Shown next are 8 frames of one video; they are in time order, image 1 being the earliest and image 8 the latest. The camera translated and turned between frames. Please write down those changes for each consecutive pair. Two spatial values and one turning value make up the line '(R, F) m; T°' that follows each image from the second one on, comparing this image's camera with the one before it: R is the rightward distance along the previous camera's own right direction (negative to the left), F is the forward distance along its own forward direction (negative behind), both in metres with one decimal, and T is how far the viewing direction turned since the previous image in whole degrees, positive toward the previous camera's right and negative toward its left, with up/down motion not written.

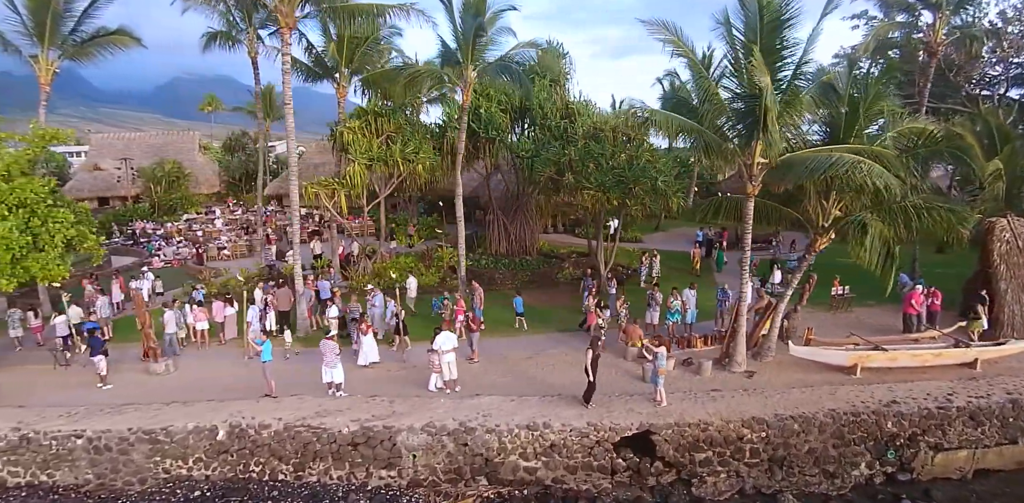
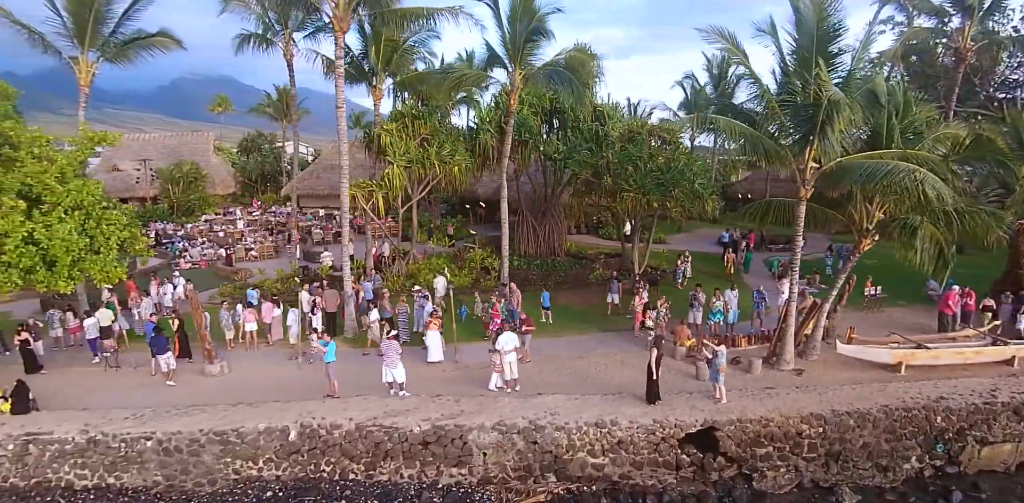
(-1.5, -0.2) m; +1°
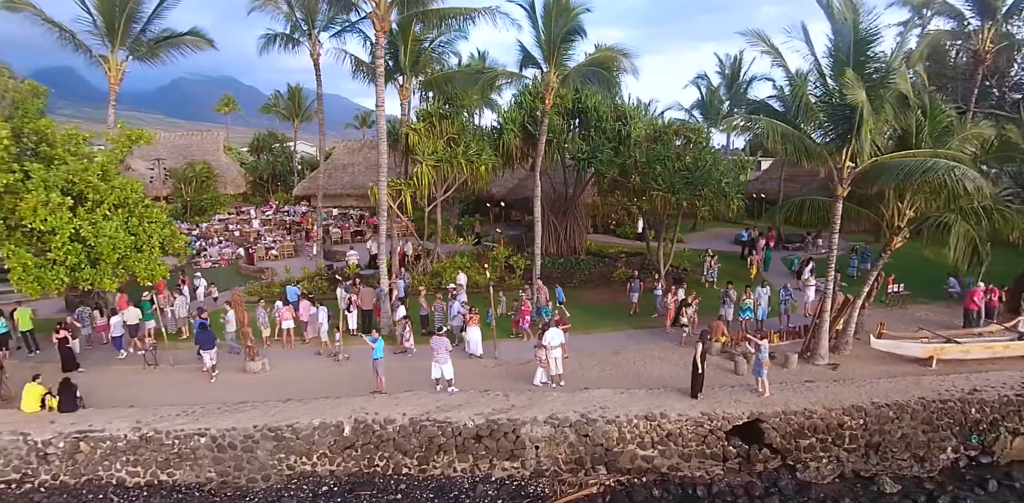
(-1.2, -0.2) m; +1°
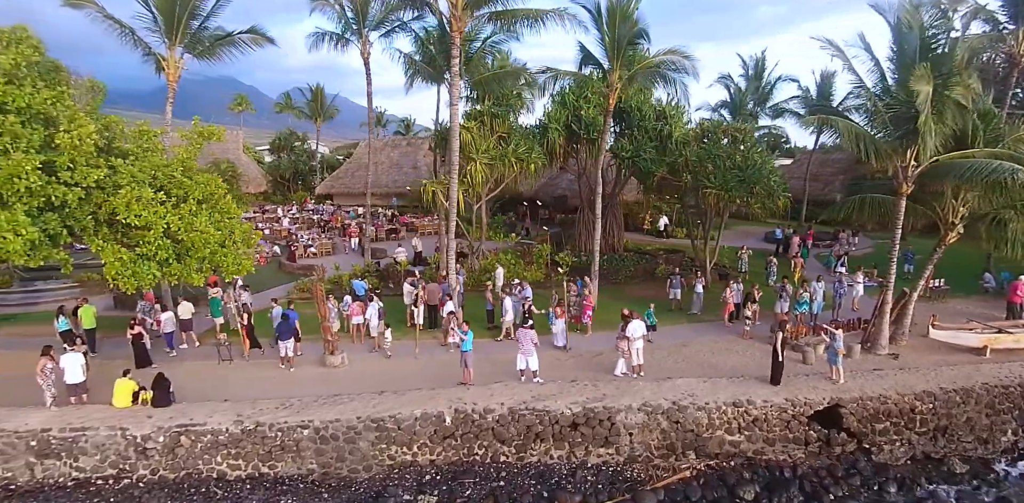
(-2.3, -0.3) m; +2°
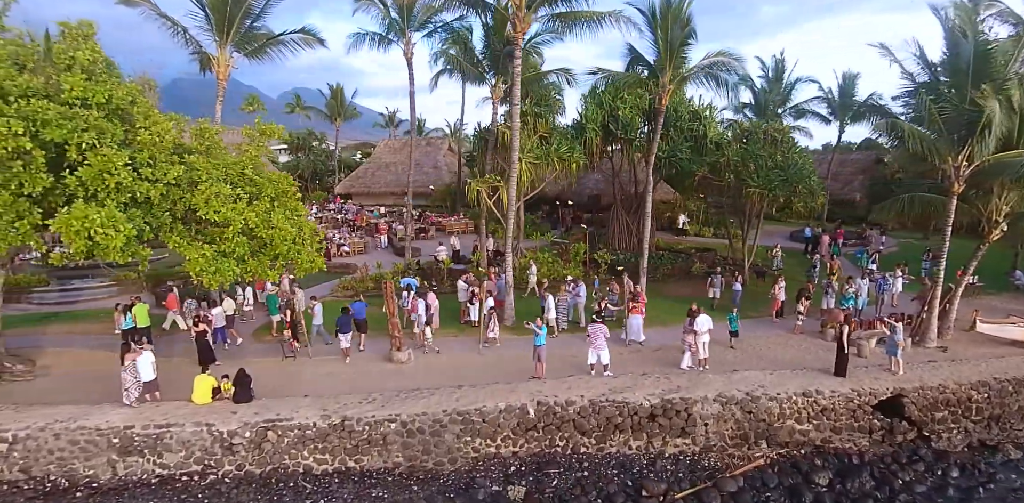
(-1.9, -0.2) m; +2°
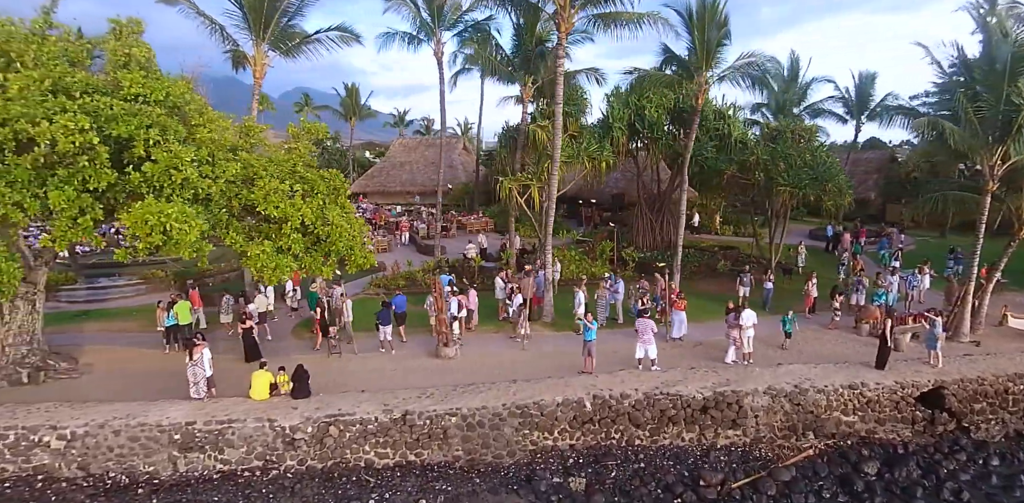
(-1.3, -0.2) m; +1°
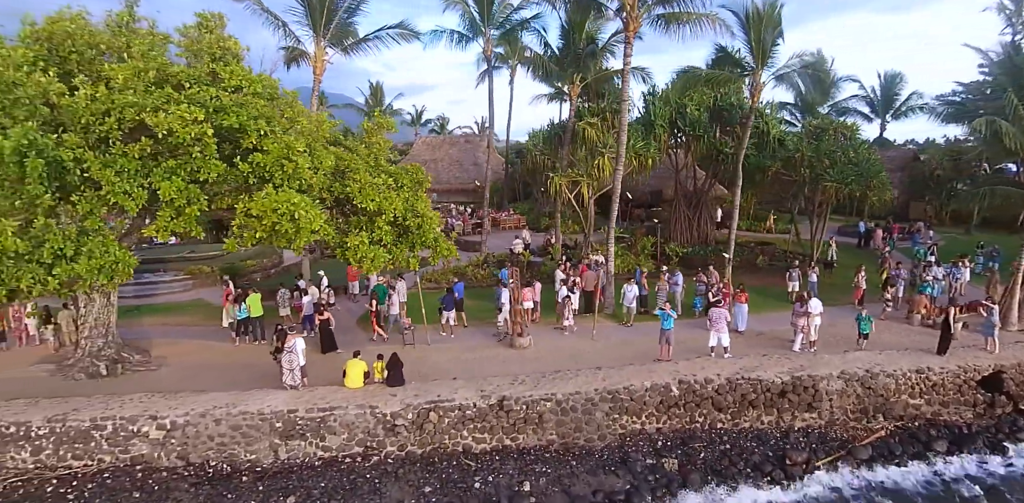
(-2.2, -0.3) m; +2°
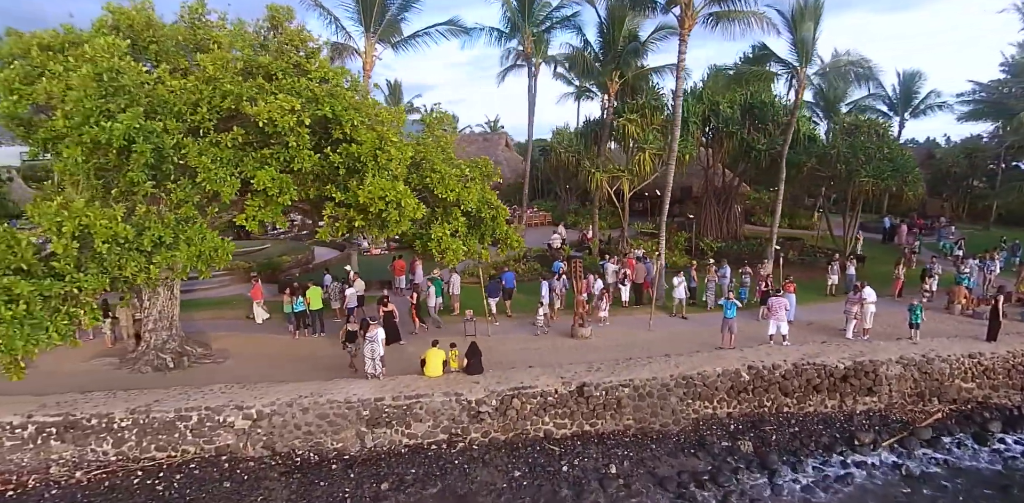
(-1.9, -0.2) m; +2°
